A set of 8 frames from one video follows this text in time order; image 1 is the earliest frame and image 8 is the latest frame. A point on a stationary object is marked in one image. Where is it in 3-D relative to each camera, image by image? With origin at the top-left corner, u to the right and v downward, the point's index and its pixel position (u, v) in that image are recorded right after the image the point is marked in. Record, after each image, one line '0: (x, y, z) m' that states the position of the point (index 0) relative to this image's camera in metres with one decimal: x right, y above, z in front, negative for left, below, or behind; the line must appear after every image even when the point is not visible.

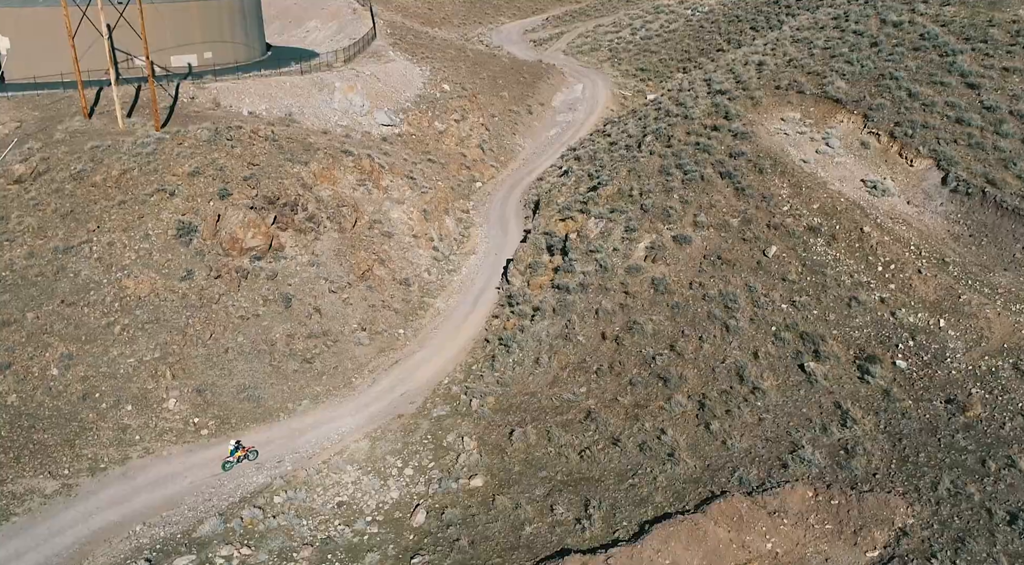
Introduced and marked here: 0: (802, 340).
0: (+7.9, -1.6, +19.3) m
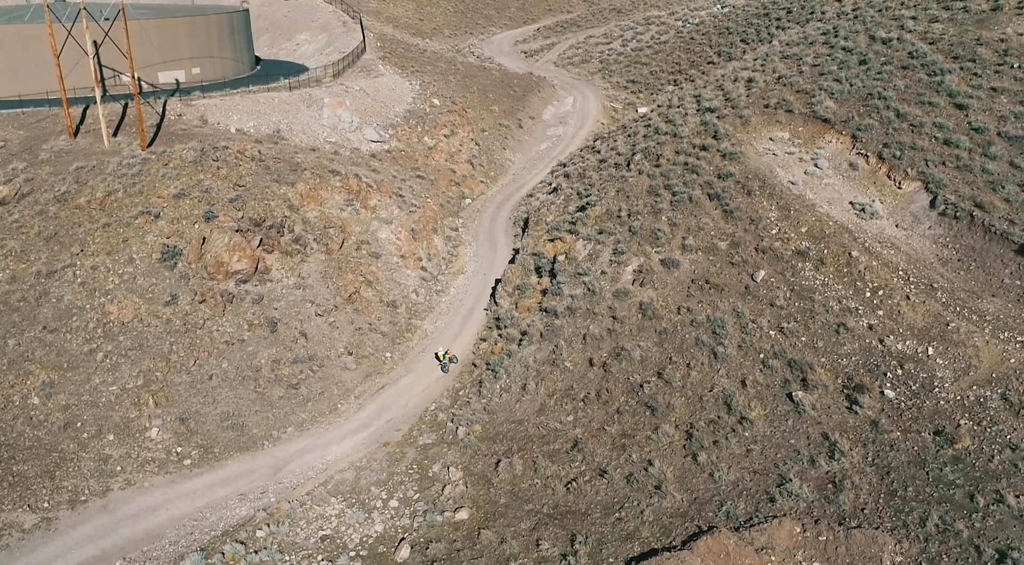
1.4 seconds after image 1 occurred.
0: (+7.5, -2.3, +19.1) m
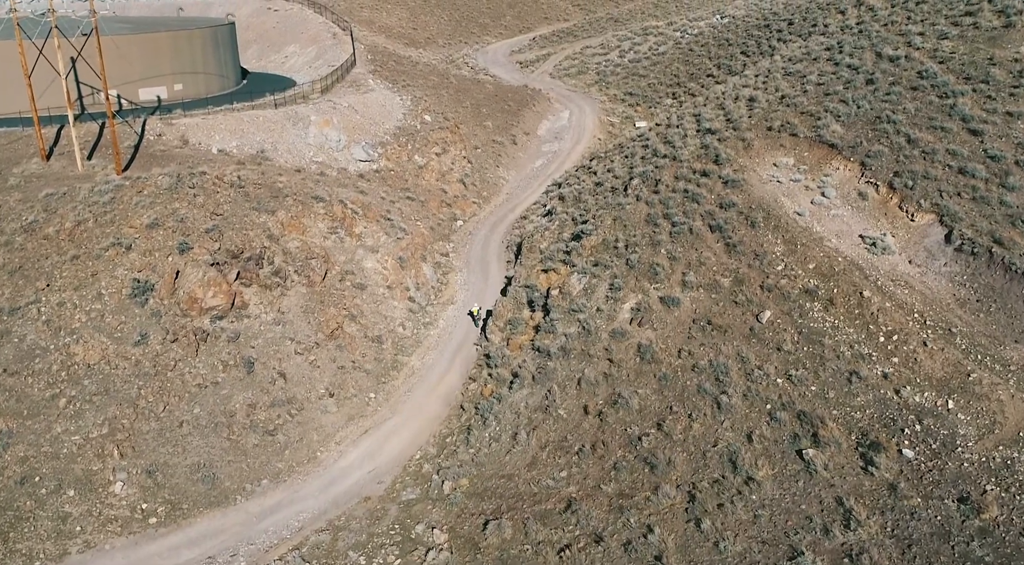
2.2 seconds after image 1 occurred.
0: (+7.2, -3.5, +17.8) m
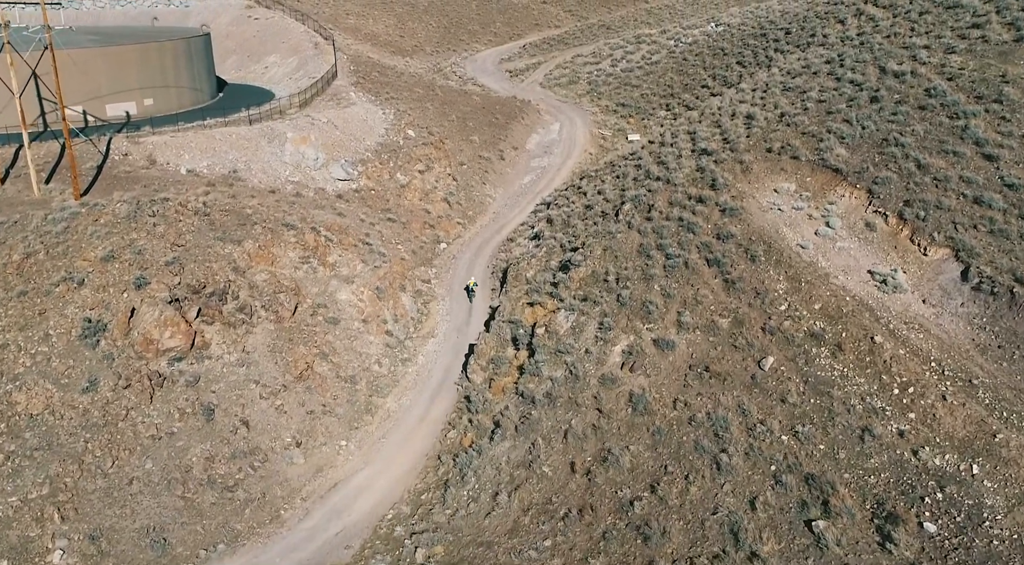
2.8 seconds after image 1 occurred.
0: (+6.7, -4.7, +16.1) m
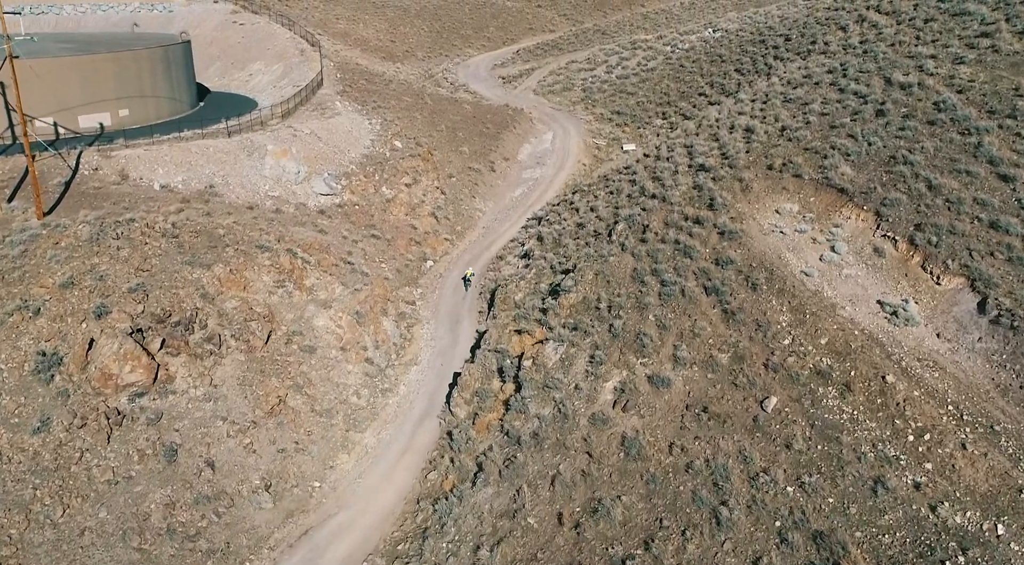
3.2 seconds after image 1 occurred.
0: (+6.3, -5.5, +14.7) m
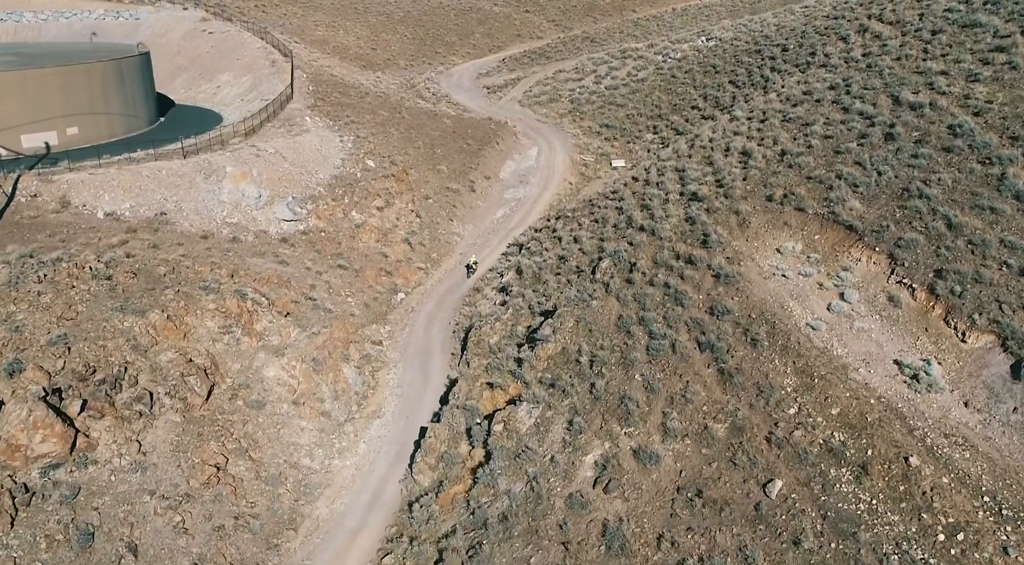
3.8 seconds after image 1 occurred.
0: (+5.6, -6.9, +12.3) m
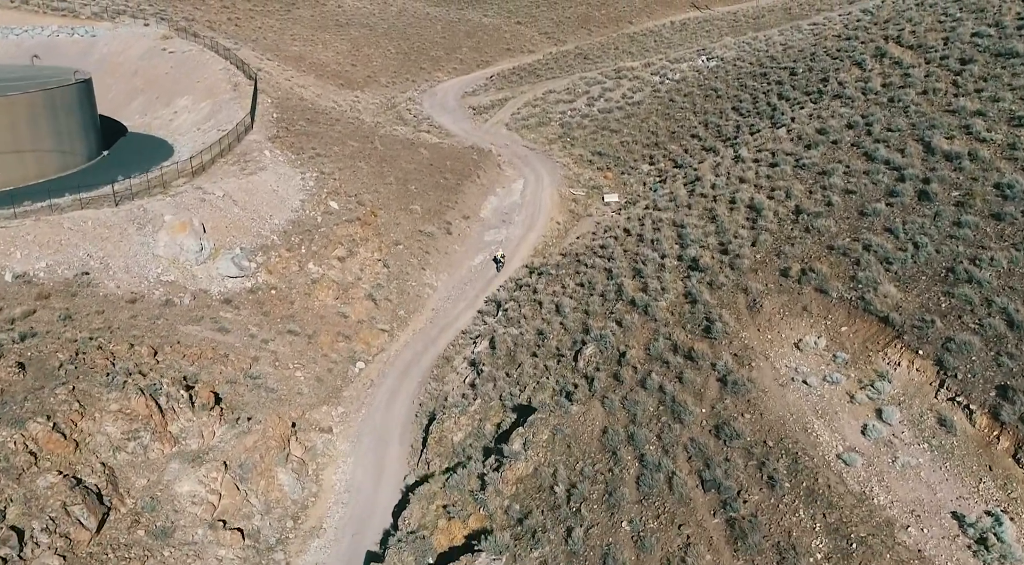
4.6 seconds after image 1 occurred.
0: (+4.7, -9.3, +8.6) m
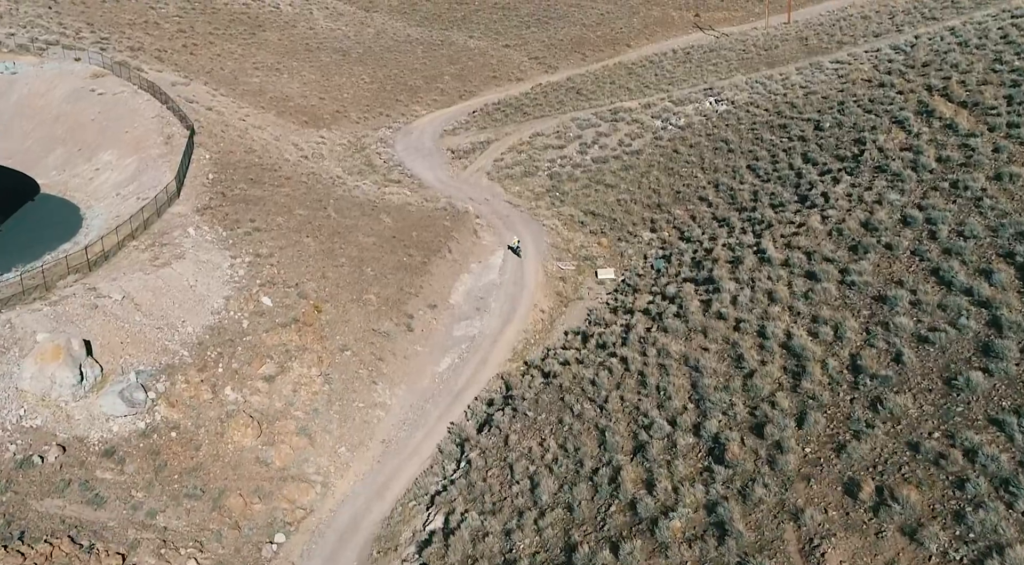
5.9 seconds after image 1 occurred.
0: (+3.7, -13.6, +2.6) m
